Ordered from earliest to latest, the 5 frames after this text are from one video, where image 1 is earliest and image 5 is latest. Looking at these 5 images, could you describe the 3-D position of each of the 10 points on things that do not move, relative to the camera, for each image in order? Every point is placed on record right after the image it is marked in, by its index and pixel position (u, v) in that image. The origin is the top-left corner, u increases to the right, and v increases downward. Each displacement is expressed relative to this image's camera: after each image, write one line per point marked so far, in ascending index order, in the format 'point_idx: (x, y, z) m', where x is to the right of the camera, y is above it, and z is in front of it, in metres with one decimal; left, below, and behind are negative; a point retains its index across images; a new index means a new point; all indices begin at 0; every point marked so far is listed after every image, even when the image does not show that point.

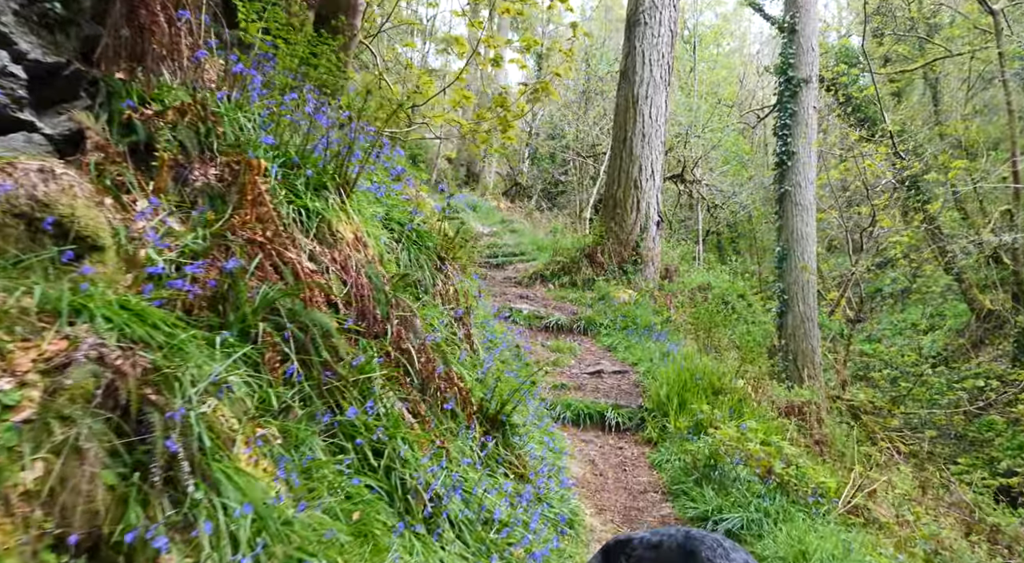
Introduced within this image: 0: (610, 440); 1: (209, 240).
0: (+0.9, -1.5, +6.7) m
1: (-1.3, +0.2, +3.1) m
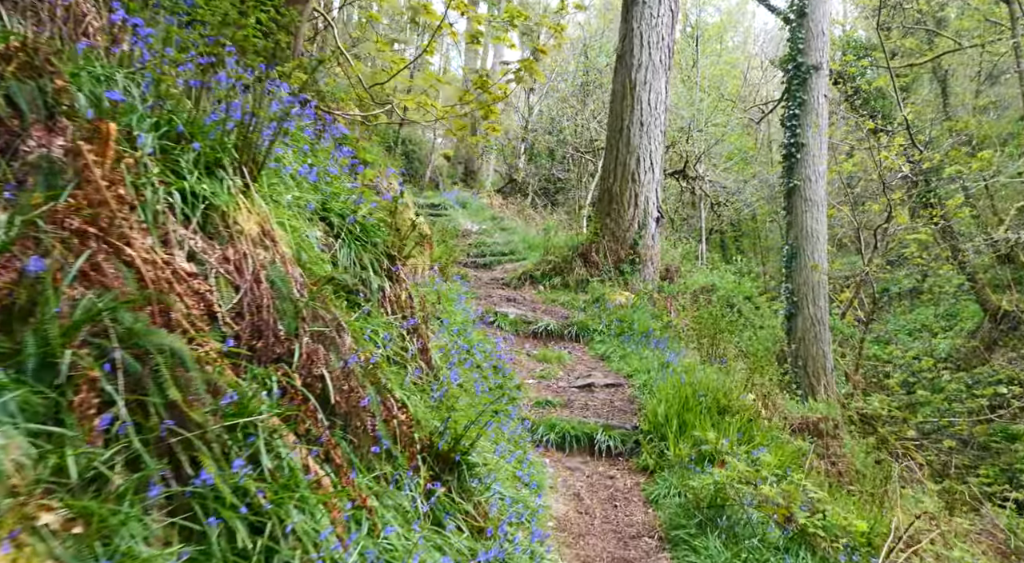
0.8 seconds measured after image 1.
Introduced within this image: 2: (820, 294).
0: (+0.7, -1.5, +5.8) m
1: (-1.6, +0.2, +2.2) m
2: (+5.6, -0.2, +12.8) m
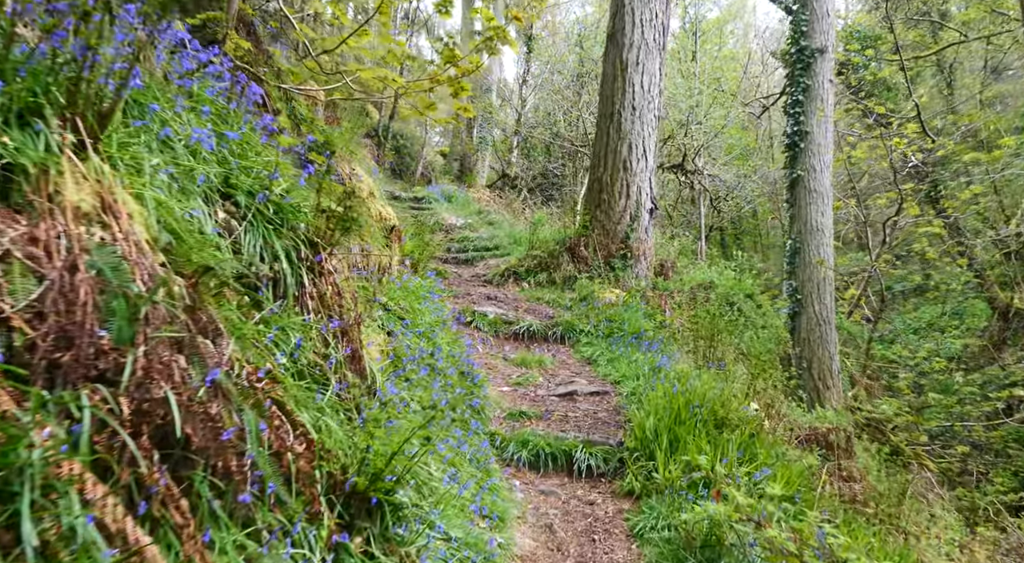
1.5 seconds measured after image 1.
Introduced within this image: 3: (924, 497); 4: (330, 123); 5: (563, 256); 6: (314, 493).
0: (+0.5, -1.5, +5.0) m
1: (-1.8, +0.2, +1.4) m
2: (+5.3, -0.2, +12.0) m
3: (+4.6, -2.4, +7.7) m
4: (-2.2, +1.9, +8.3) m
5: (+0.7, +0.4, +10.0) m
6: (-0.7, -0.8, +2.6) m
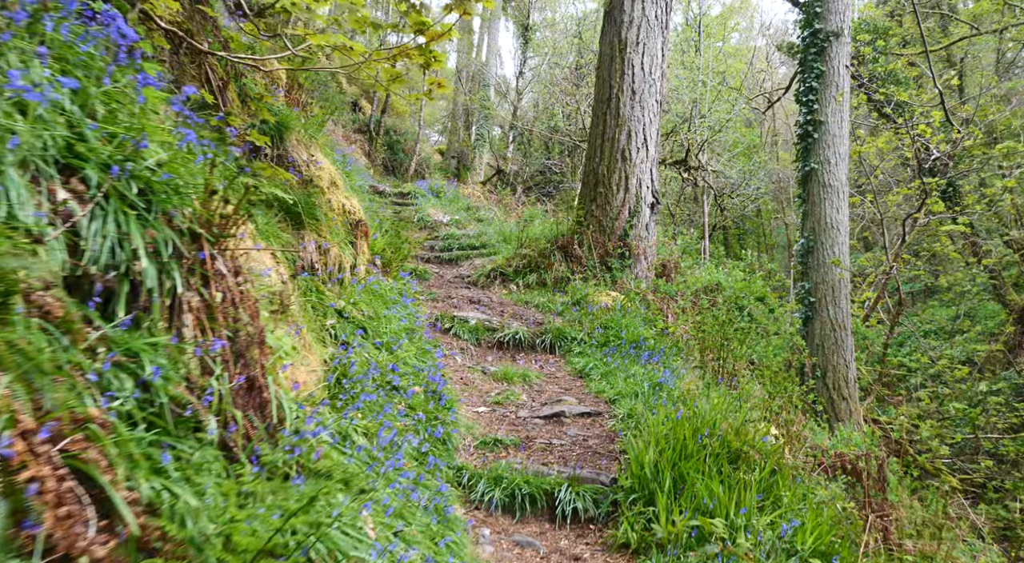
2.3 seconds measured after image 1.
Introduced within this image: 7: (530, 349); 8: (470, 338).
0: (+0.3, -1.5, +4.1) m
1: (-2.0, +0.2, +0.5) m
2: (+5.2, -0.2, +11.1) m
3: (+4.4, -2.4, +6.8) m
4: (-2.3, +1.9, +7.4) m
5: (+0.6, +0.4, +9.1) m
6: (-0.9, -0.8, +1.7) m
7: (+0.2, -0.7, +7.4) m
8: (-0.4, -0.6, +7.3) m
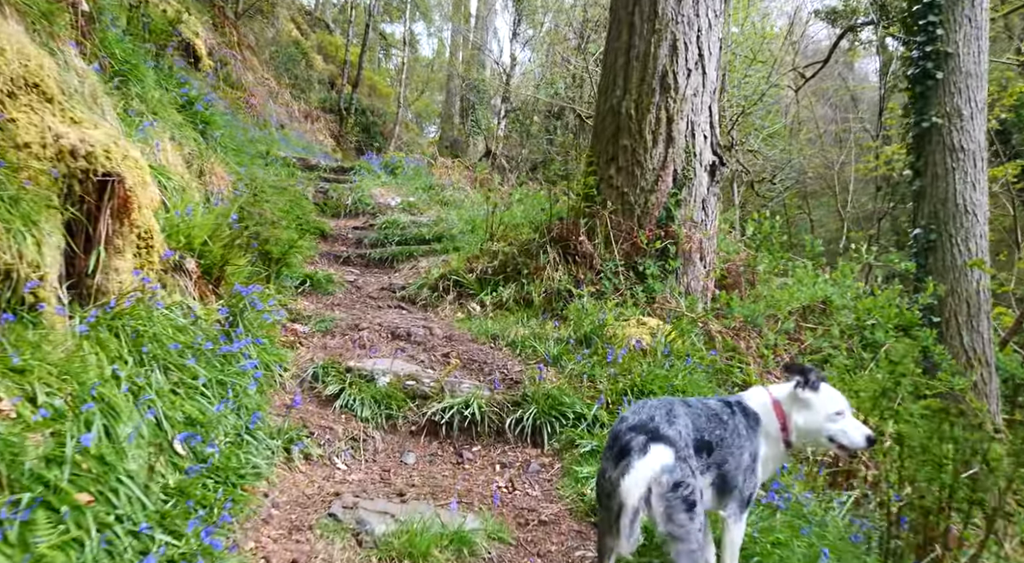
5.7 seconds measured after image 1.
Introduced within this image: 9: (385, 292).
0: (0.0, -1.6, +0.4) m
1: (-2.4, +0.1, -3.2) m
2: (+4.9, -0.3, +7.3) m
3: (+4.1, -2.5, +3.1) m
4: (-2.6, +1.7, +3.7) m
5: (+0.3, +0.2, +5.4) m
6: (-1.2, -0.9, -2.0) m
7: (-0.1, -0.8, +3.7) m
8: (-0.7, -0.7, +3.6) m
9: (-1.0, -0.1, +5.6) m
